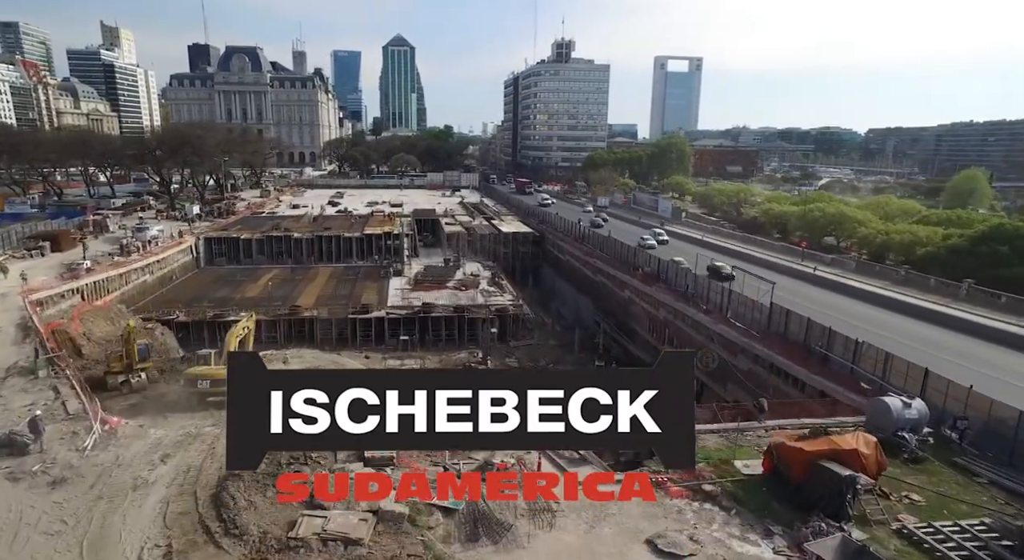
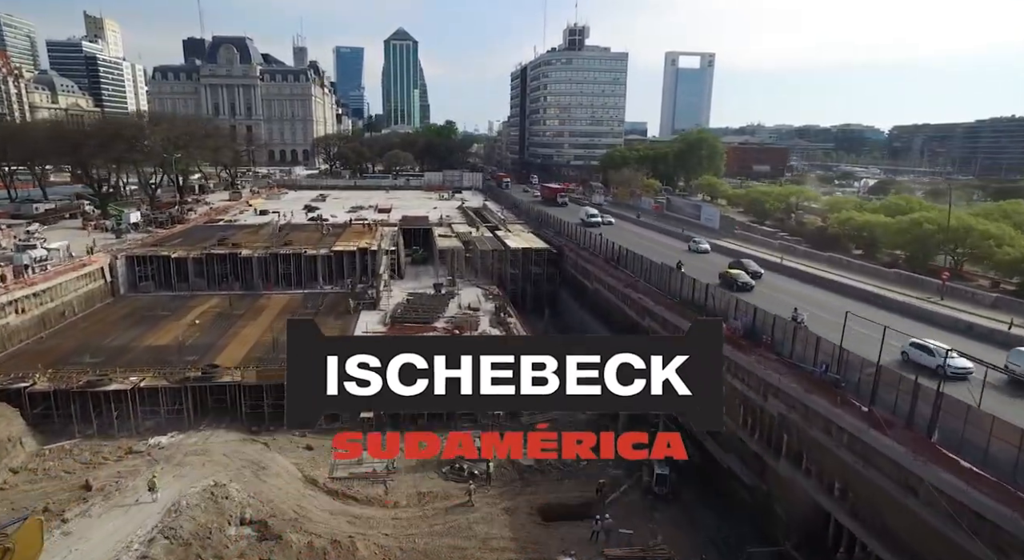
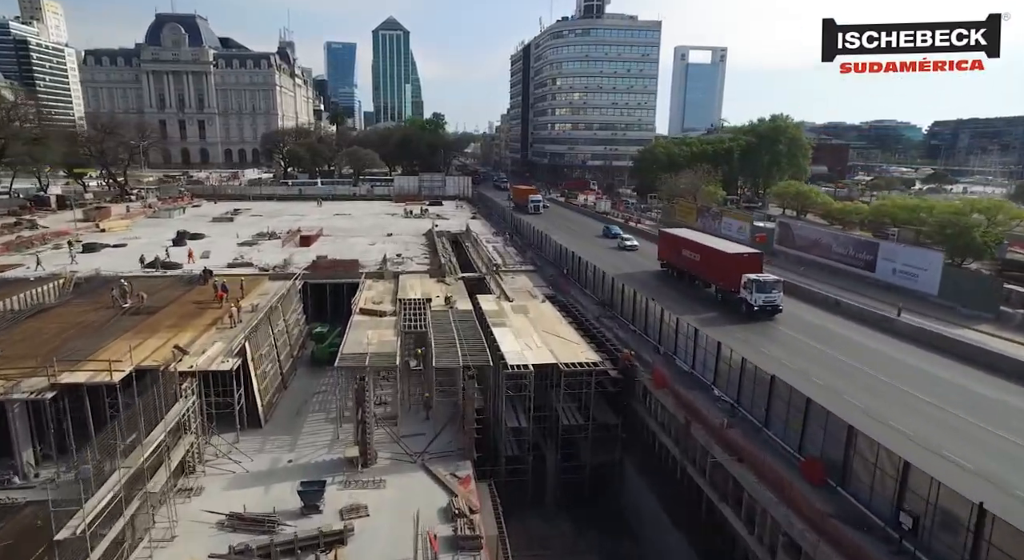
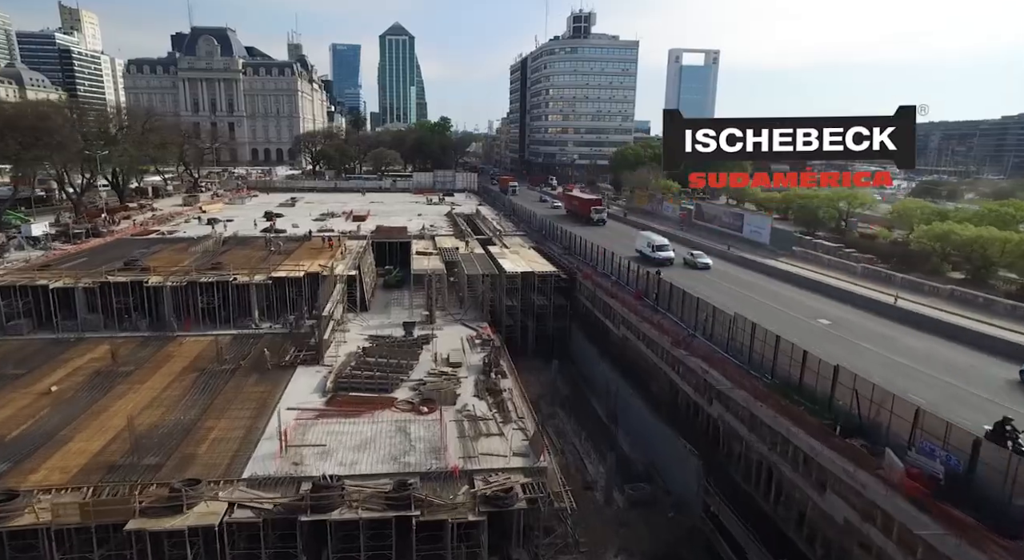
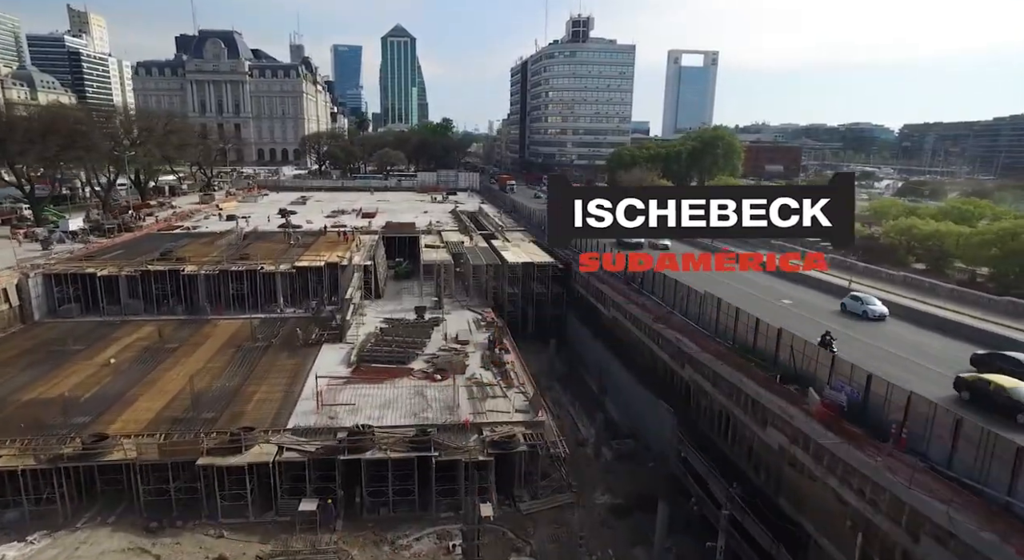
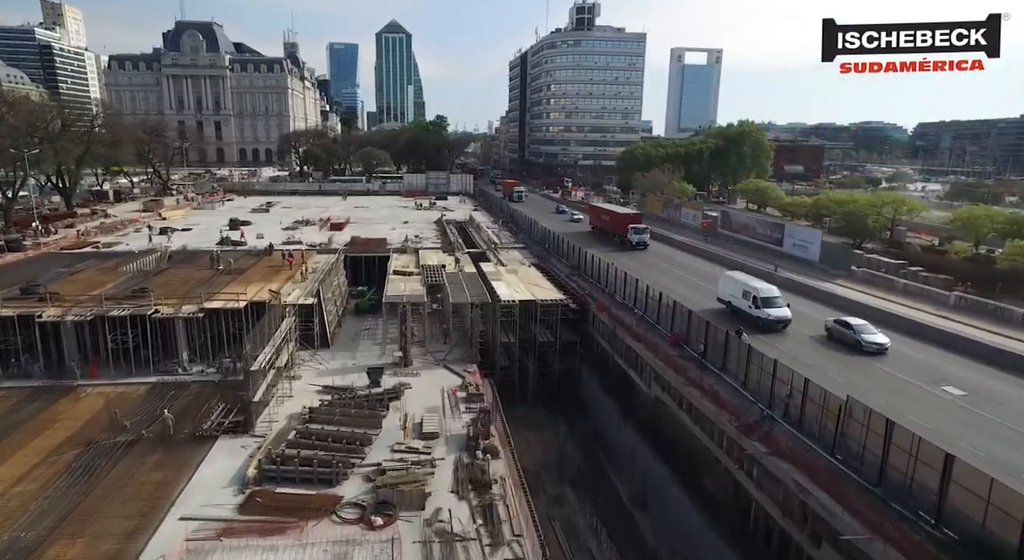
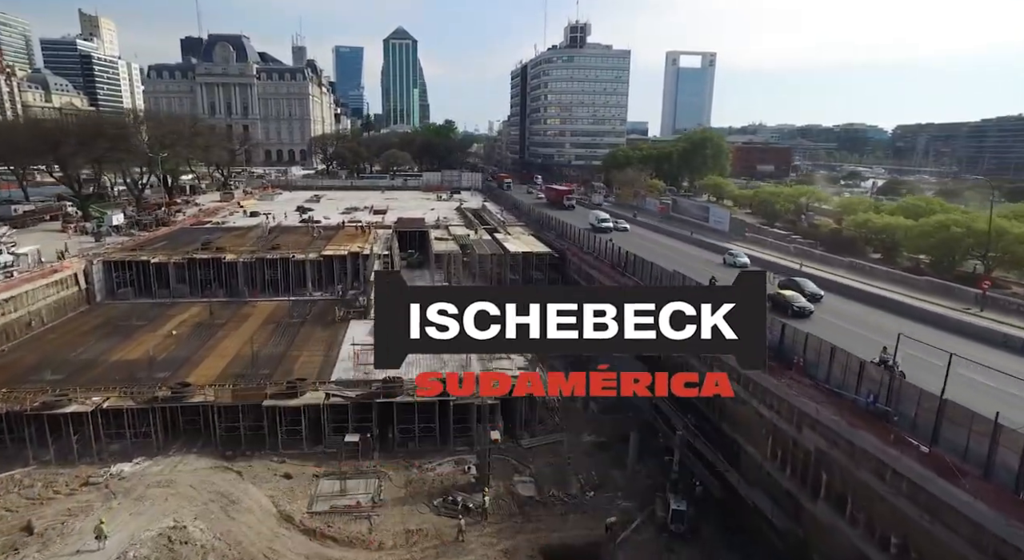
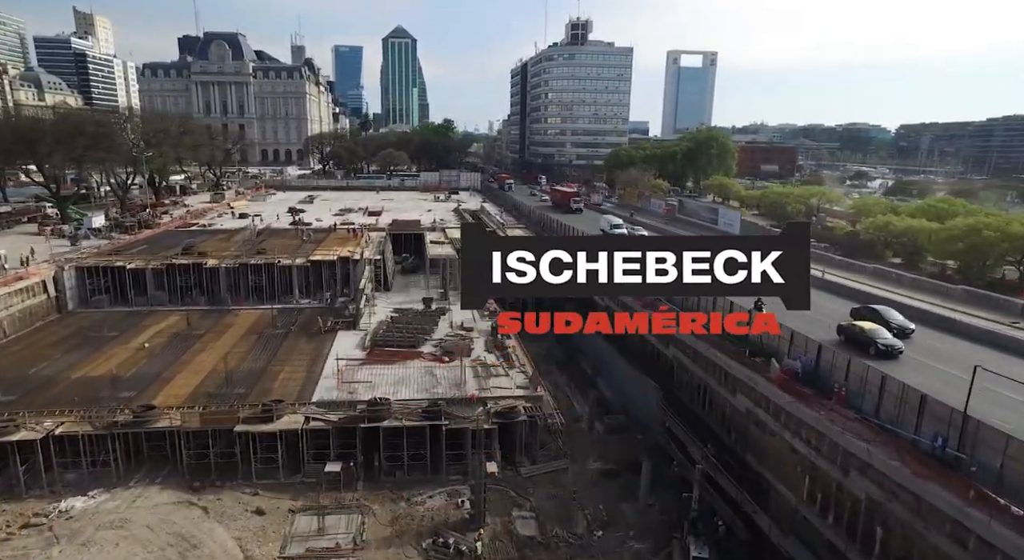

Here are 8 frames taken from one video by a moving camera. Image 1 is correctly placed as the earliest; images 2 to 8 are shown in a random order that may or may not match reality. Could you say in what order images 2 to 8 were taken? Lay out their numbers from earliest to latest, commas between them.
2, 7, 8, 5, 4, 6, 3
